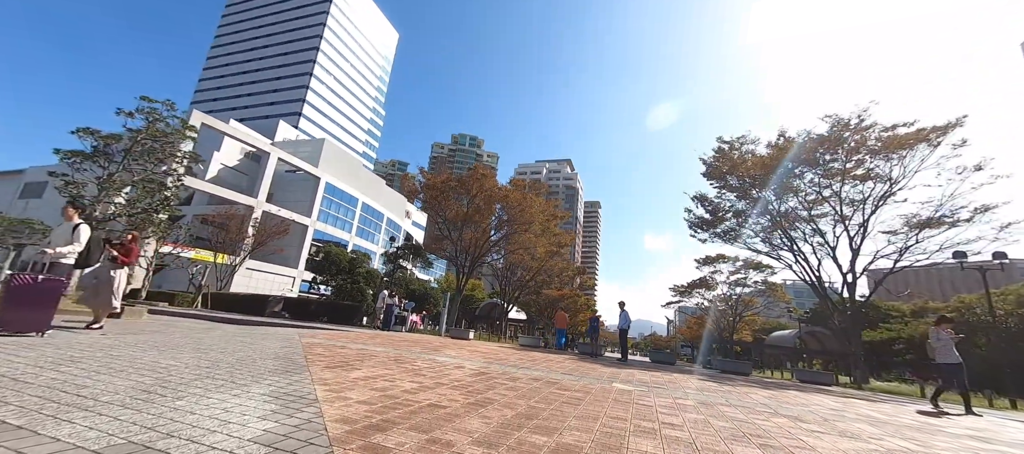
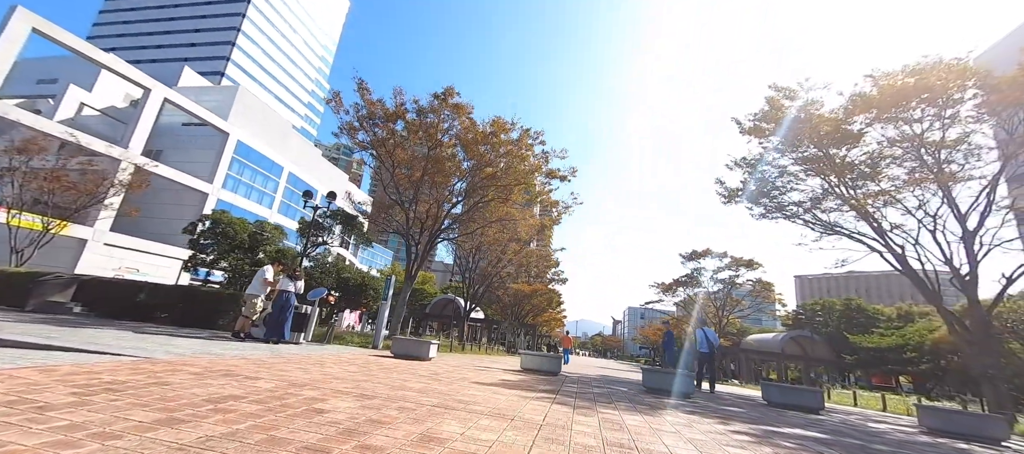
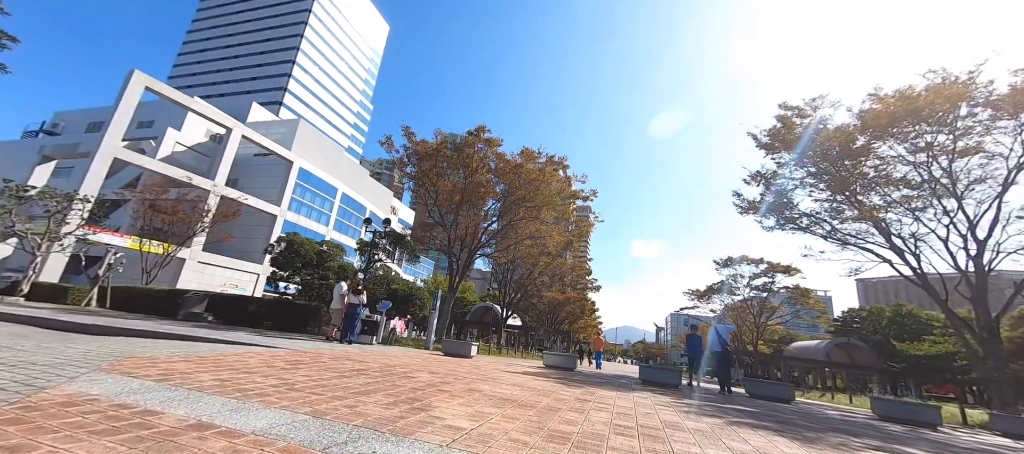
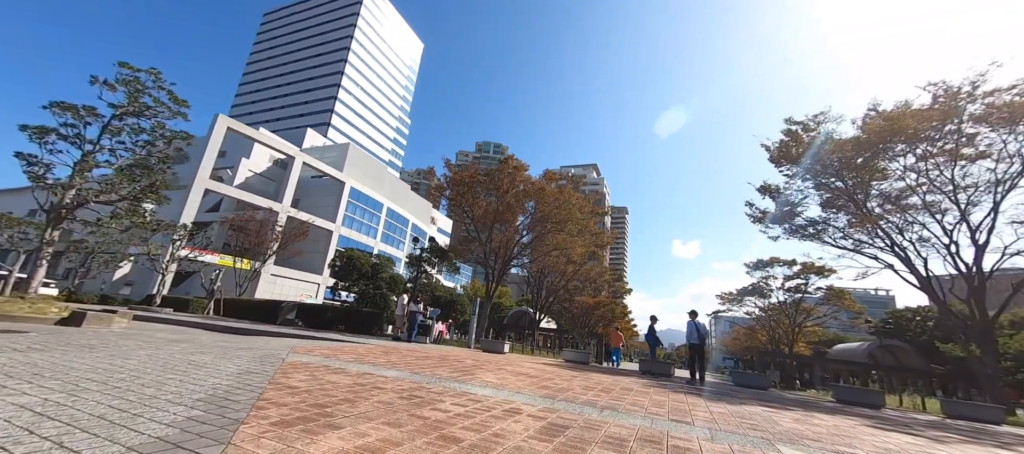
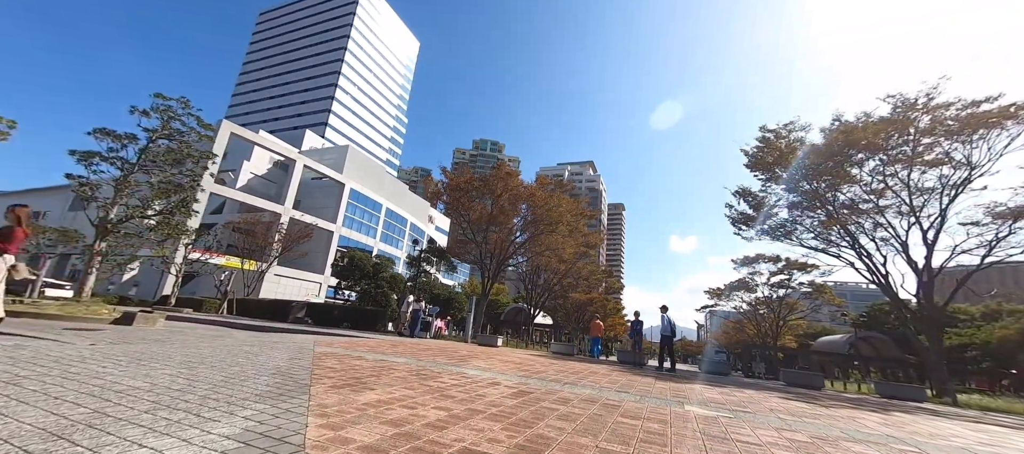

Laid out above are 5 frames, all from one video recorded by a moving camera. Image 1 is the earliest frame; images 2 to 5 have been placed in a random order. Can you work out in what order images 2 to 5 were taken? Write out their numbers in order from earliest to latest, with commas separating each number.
5, 4, 3, 2
